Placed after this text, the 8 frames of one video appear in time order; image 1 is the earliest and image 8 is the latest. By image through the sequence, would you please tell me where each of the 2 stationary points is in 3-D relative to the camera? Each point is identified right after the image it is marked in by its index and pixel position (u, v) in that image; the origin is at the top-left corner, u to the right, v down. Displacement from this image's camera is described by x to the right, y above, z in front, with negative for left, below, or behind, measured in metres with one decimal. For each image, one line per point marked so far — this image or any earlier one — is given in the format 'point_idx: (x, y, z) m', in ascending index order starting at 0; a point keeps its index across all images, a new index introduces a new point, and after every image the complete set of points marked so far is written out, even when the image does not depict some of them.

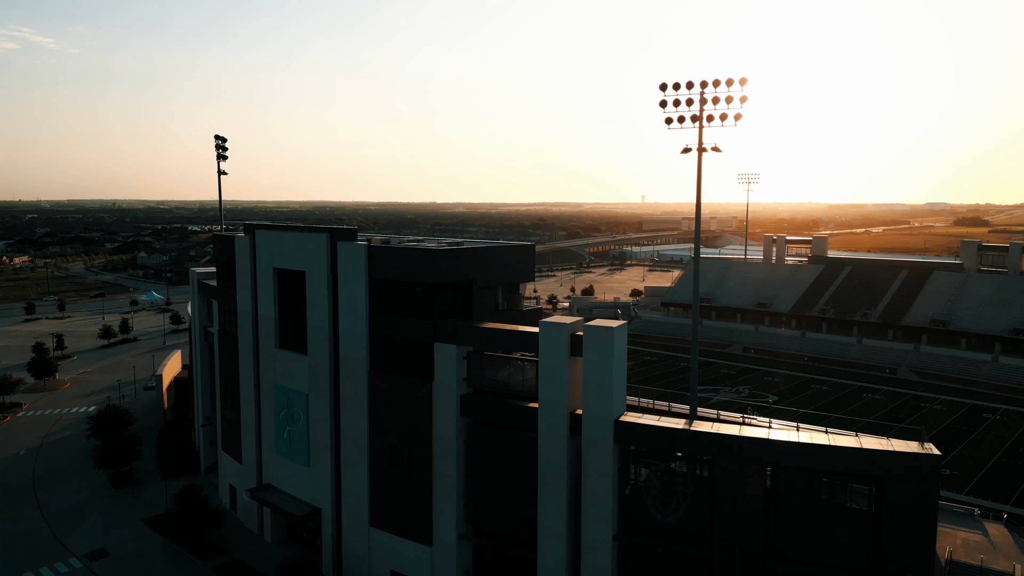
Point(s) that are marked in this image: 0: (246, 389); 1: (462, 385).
0: (-6.7, -2.6, +17.5) m
1: (-1.0, -1.9, +13.5) m
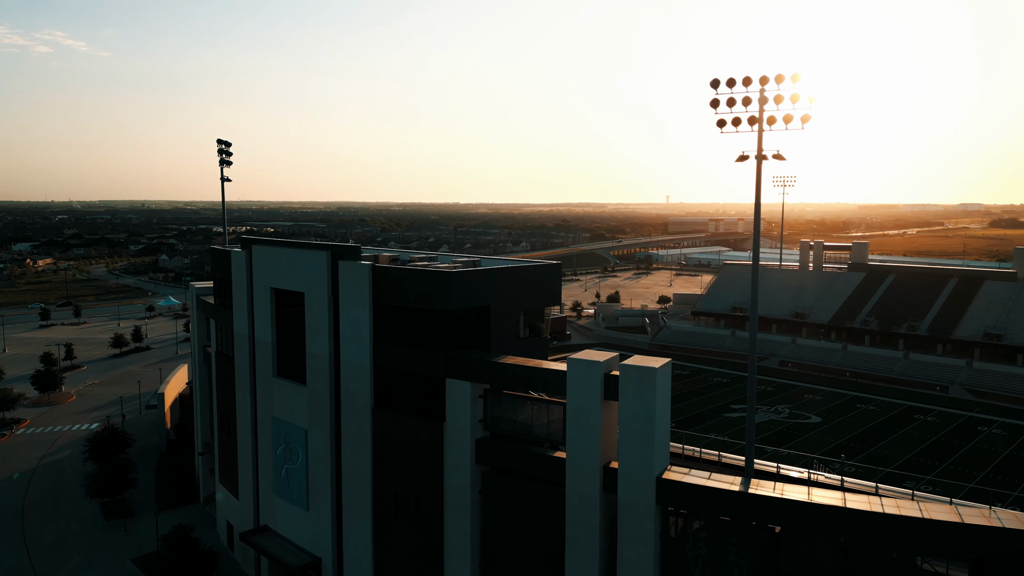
0: (-6.2, -3.1, +15.9) m
1: (-0.6, -2.4, +11.8) m
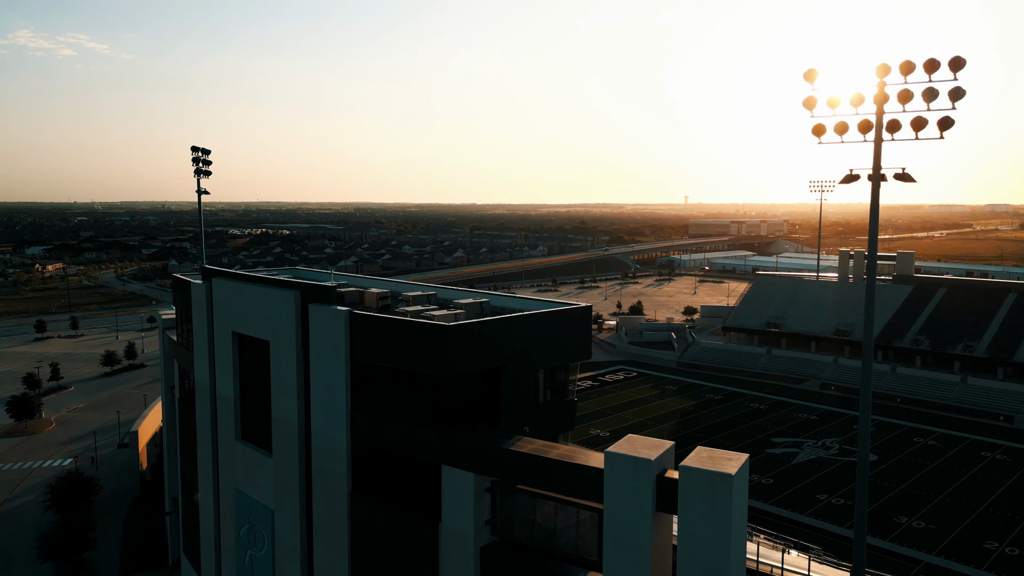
0: (-5.9, -3.8, +13.2) m
1: (-0.4, -3.1, +8.9) m
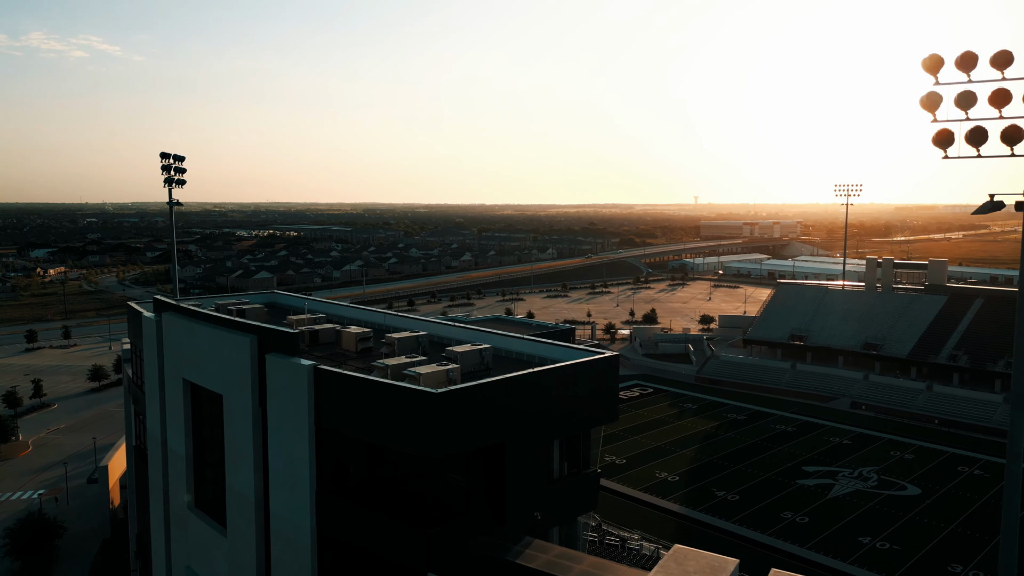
0: (-5.7, -4.4, +11.2) m
1: (-0.3, -3.7, +6.8) m
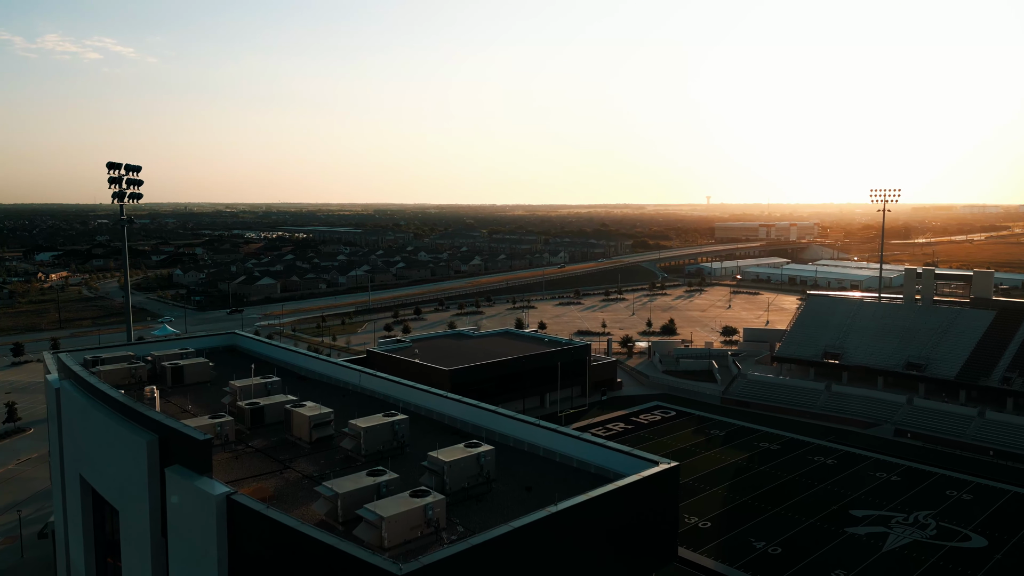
0: (-5.6, -5.0, +8.6) m
1: (-0.2, -4.4, +4.2) m
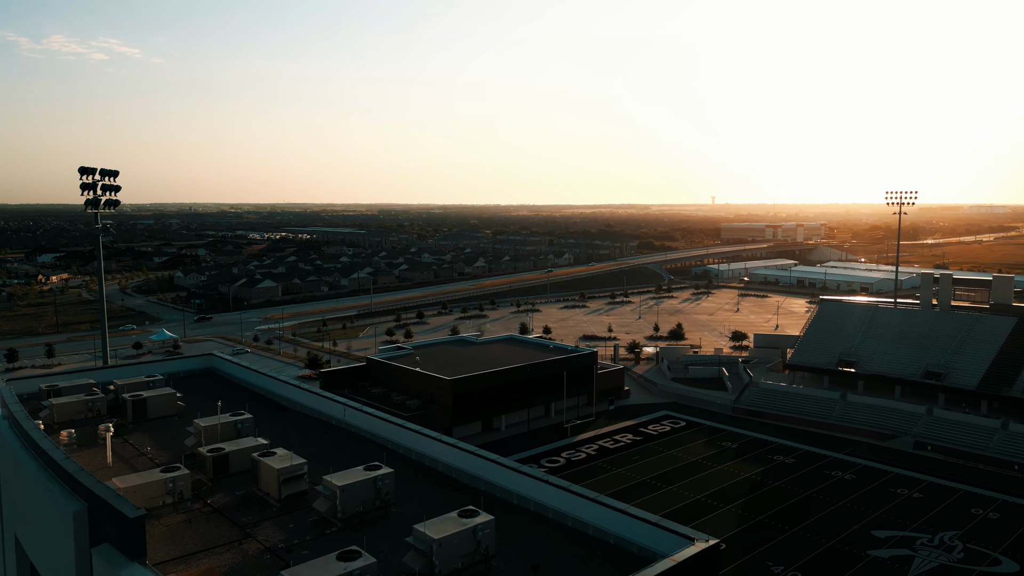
0: (-5.6, -5.3, +7.6) m
1: (-0.2, -4.6, +3.2) m
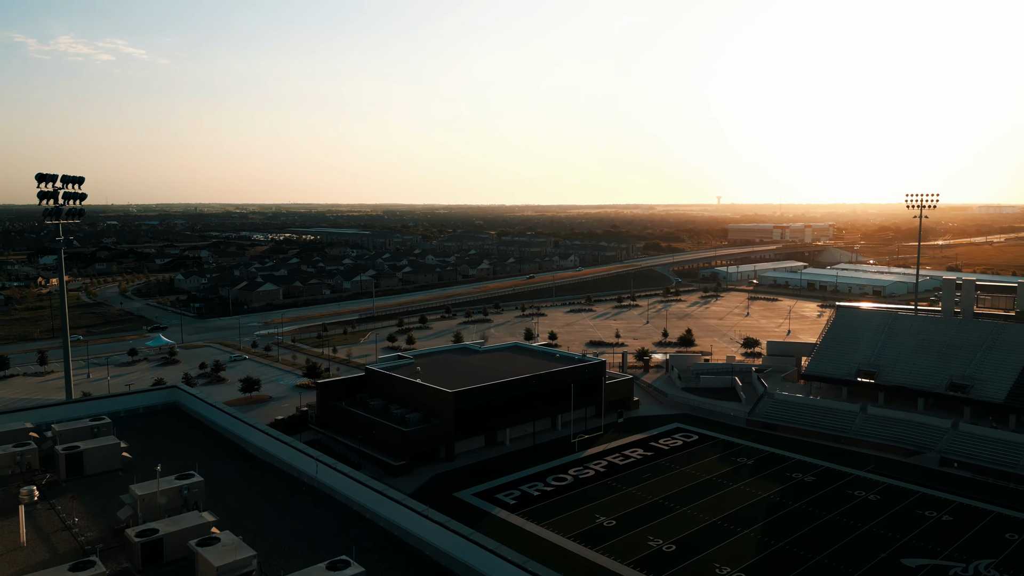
0: (-5.5, -5.6, +6.4) m
1: (-0.2, -5.0, +1.9) m
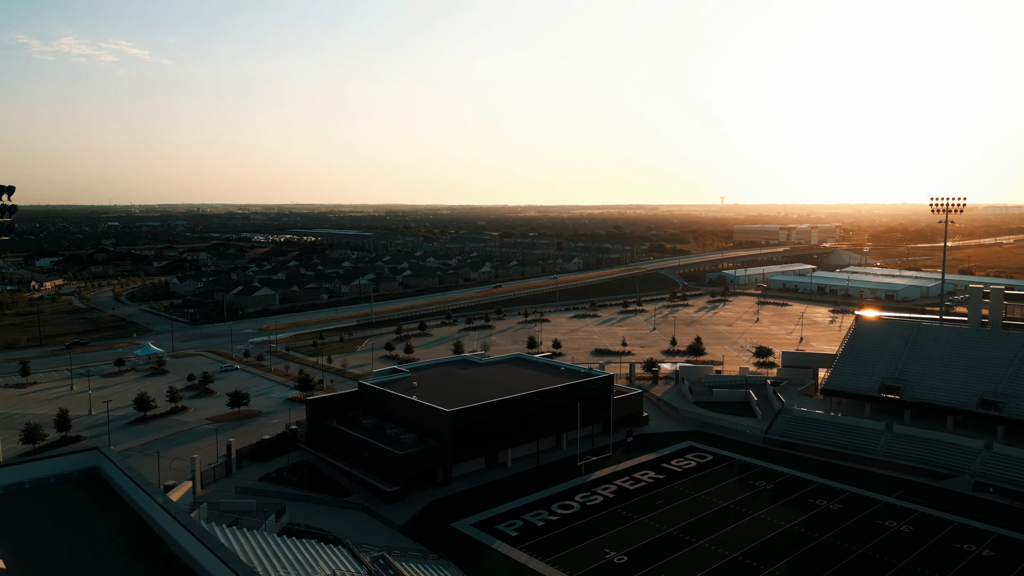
0: (-5.5, -6.1, +4.5) m
1: (-0.2, -5.4, 0.0) m
